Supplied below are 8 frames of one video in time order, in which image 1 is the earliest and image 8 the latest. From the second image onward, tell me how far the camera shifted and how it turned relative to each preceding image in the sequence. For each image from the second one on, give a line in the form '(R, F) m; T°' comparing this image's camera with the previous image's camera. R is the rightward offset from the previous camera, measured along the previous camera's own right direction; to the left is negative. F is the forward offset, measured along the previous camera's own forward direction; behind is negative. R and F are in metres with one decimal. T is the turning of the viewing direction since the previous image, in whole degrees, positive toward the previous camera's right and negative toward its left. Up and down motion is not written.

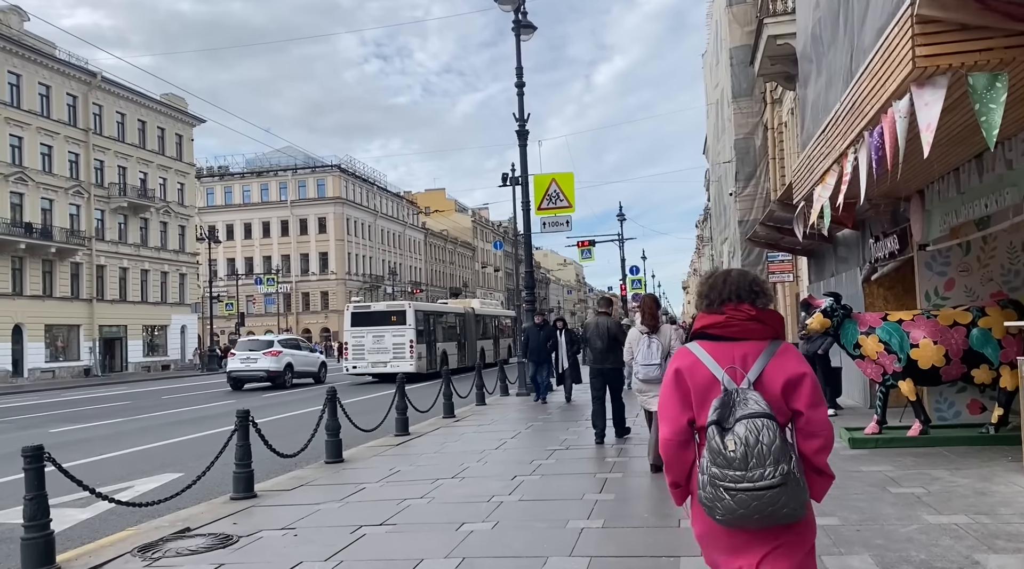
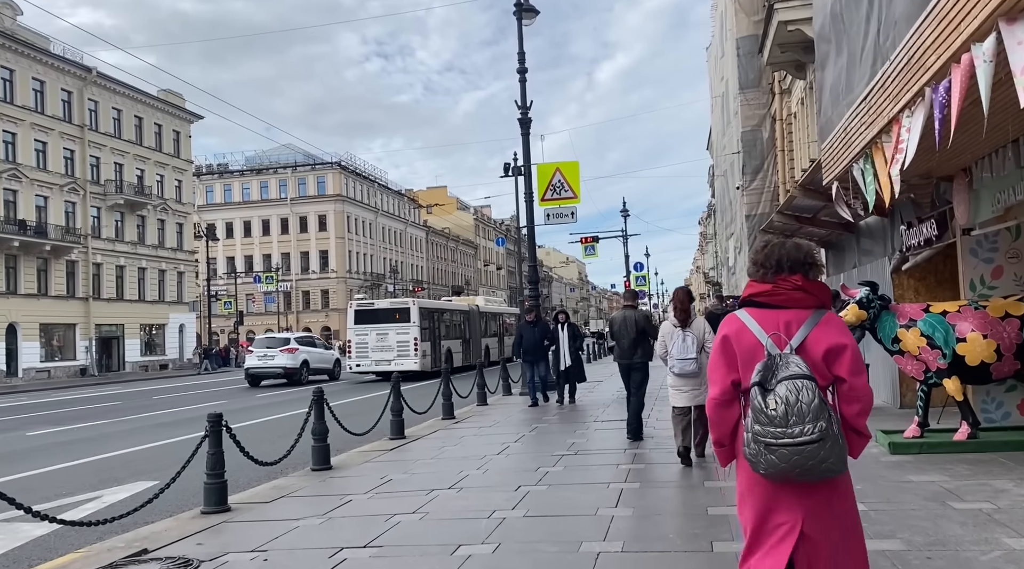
(0.0, +0.9) m; 0°
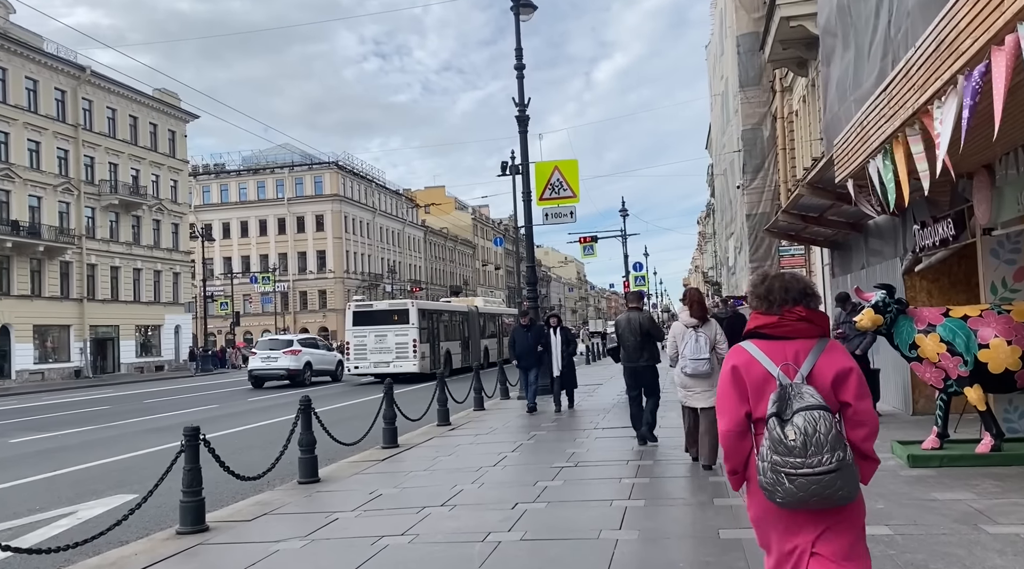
(0.0, +0.5) m; 0°
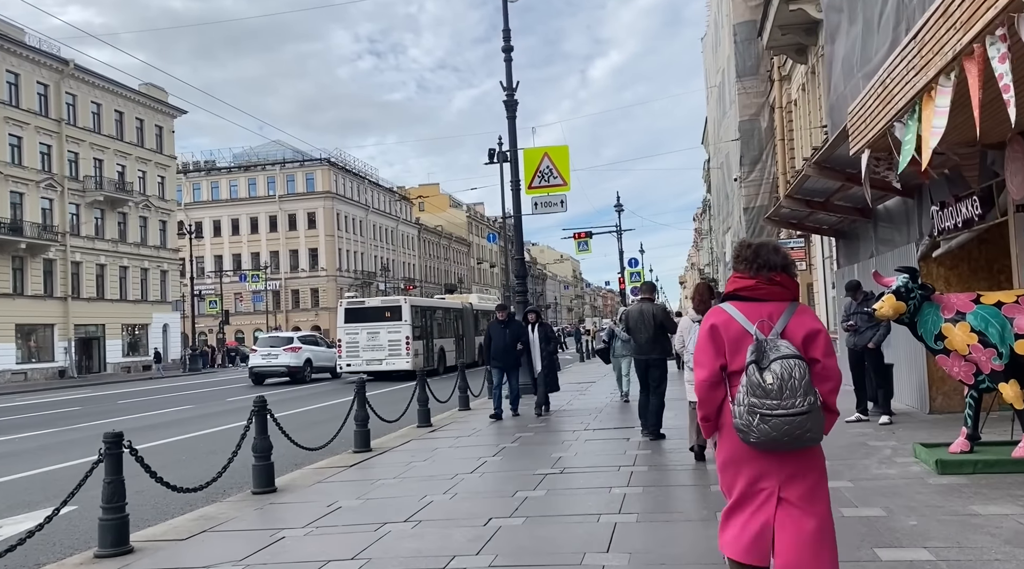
(+0.2, +0.9) m; 0°
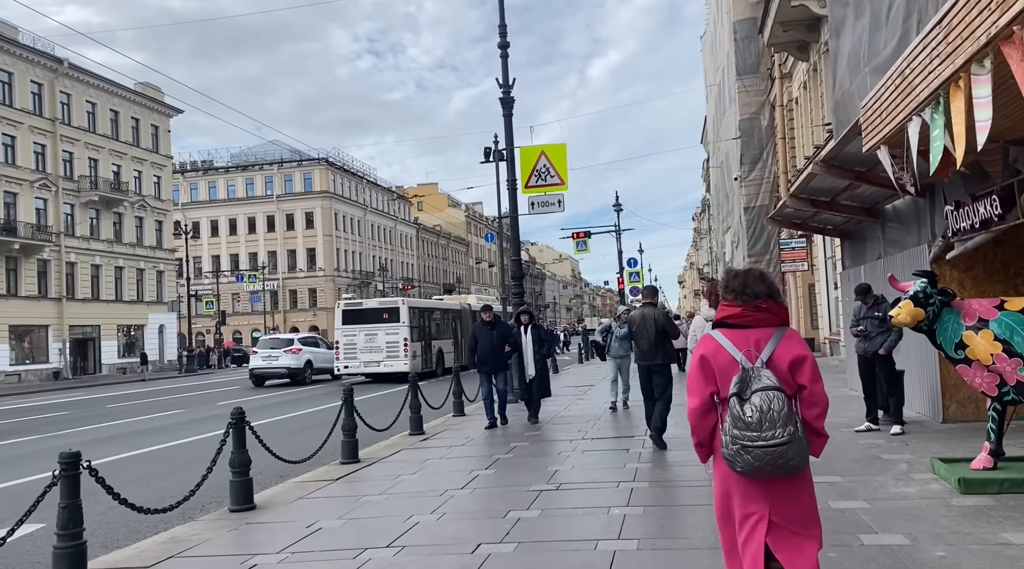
(+0.1, +0.5) m; 0°
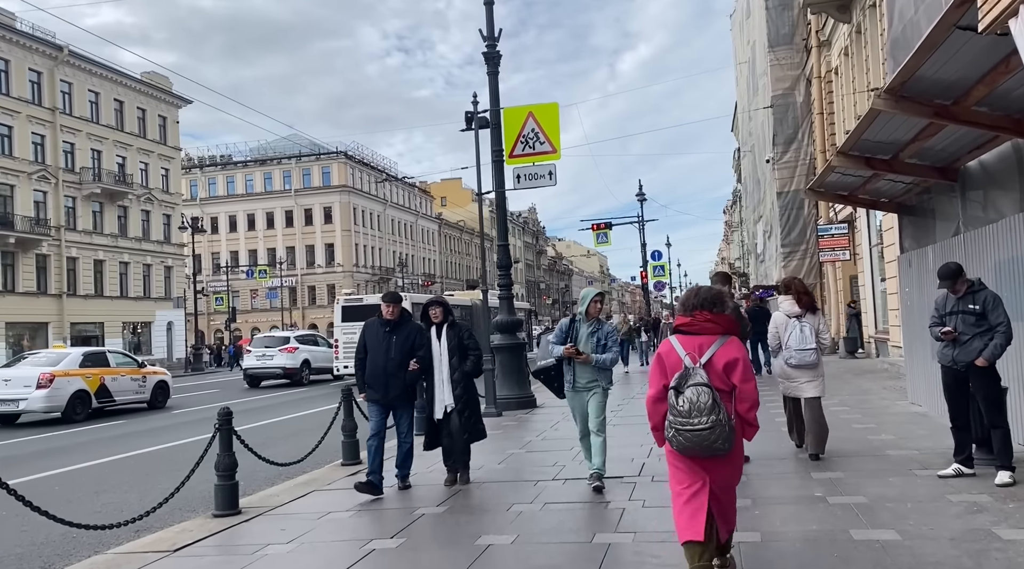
(+0.8, +3.0) m; -2°
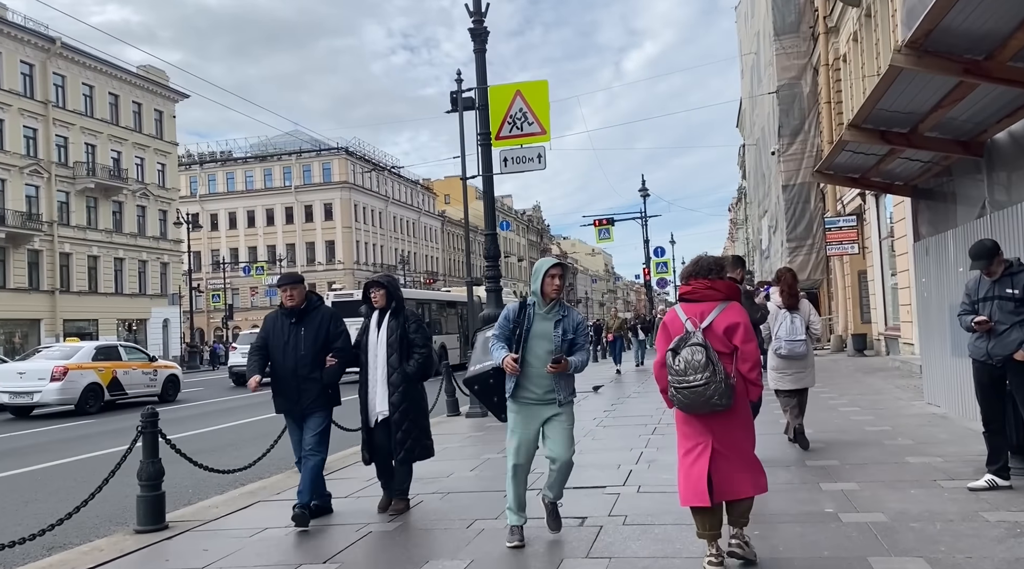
(+0.3, +1.0) m; 0°
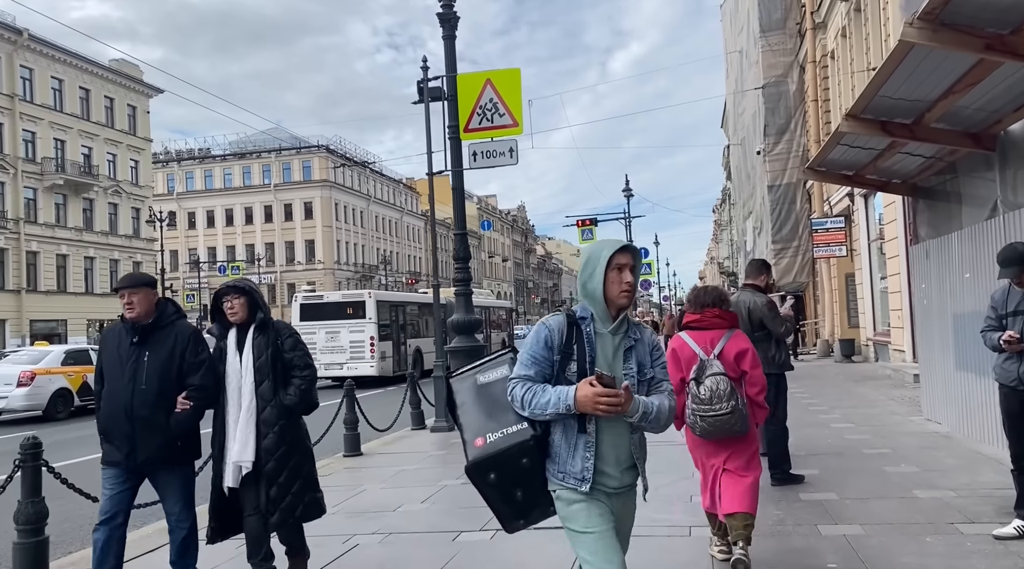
(+0.2, +1.0) m; +1°
